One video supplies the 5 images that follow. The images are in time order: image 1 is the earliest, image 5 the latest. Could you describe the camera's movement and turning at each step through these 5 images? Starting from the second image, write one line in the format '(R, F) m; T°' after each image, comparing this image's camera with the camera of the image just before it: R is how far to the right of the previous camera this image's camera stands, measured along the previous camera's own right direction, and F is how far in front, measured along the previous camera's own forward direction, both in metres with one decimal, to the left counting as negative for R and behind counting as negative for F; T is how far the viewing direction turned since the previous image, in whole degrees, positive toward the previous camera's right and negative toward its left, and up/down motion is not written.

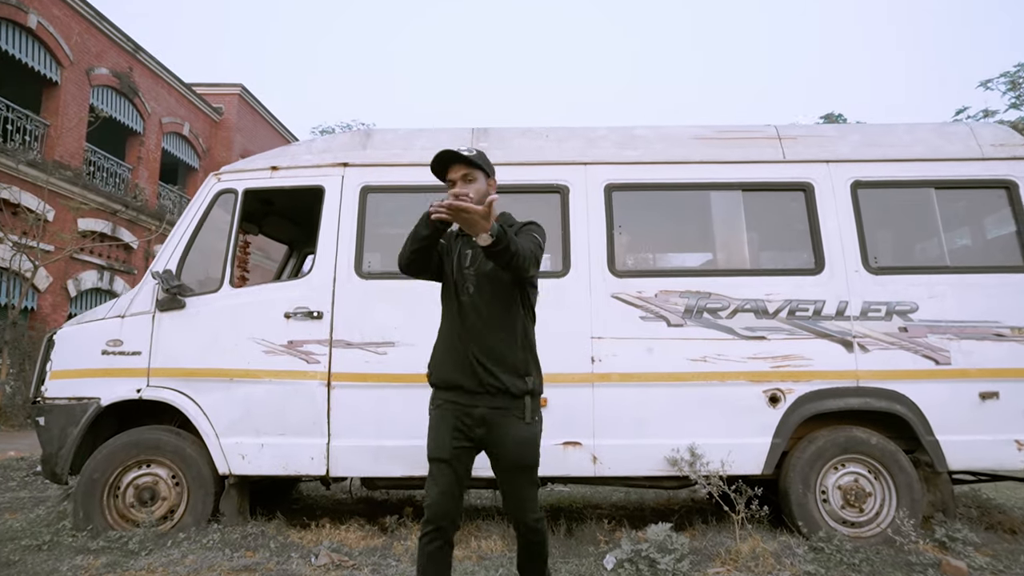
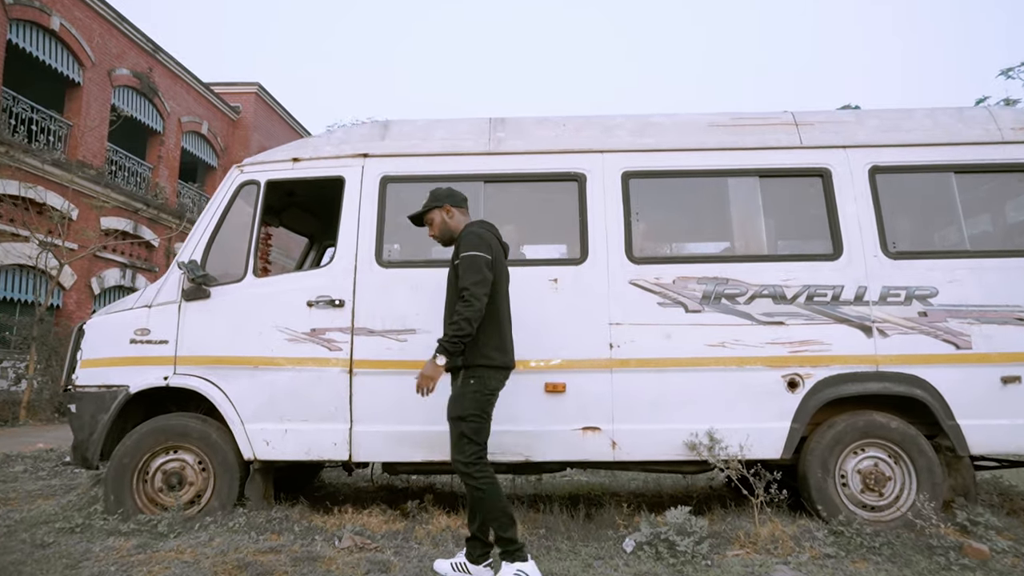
(0.0, 0.0) m; -1°
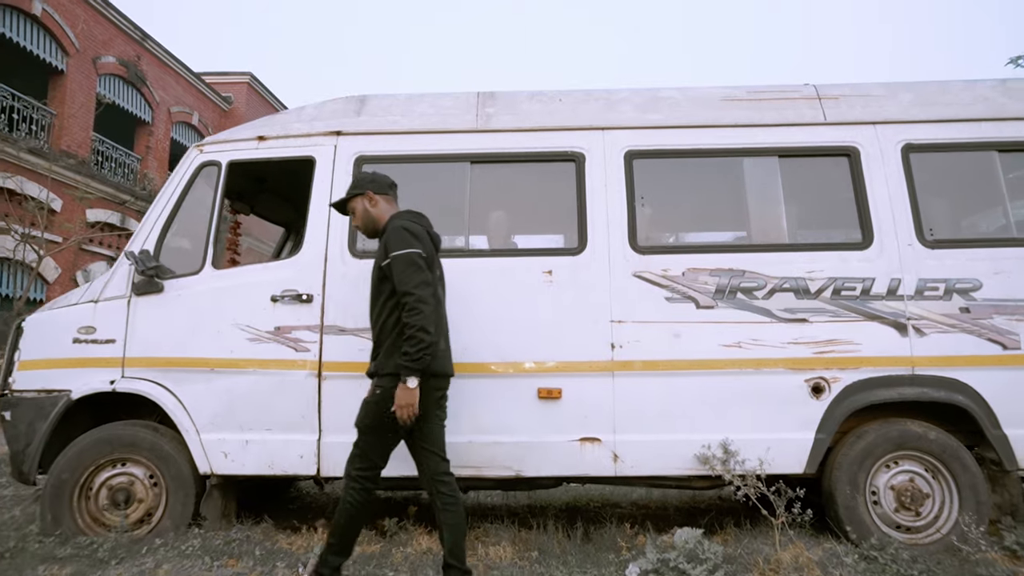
(+0.1, +0.5) m; 0°
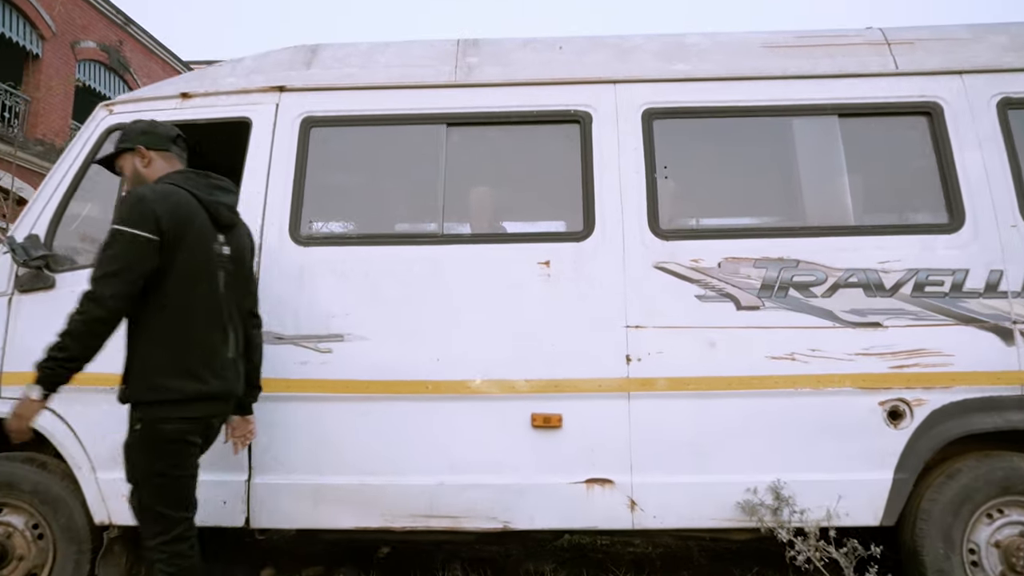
(+0.1, +0.9) m; 0°
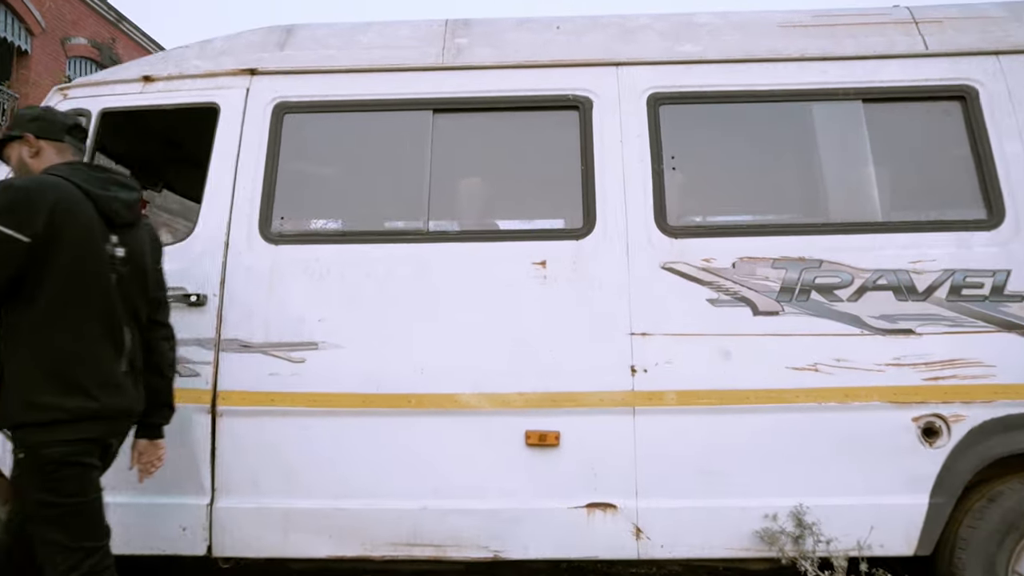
(0.0, +0.3) m; 0°
